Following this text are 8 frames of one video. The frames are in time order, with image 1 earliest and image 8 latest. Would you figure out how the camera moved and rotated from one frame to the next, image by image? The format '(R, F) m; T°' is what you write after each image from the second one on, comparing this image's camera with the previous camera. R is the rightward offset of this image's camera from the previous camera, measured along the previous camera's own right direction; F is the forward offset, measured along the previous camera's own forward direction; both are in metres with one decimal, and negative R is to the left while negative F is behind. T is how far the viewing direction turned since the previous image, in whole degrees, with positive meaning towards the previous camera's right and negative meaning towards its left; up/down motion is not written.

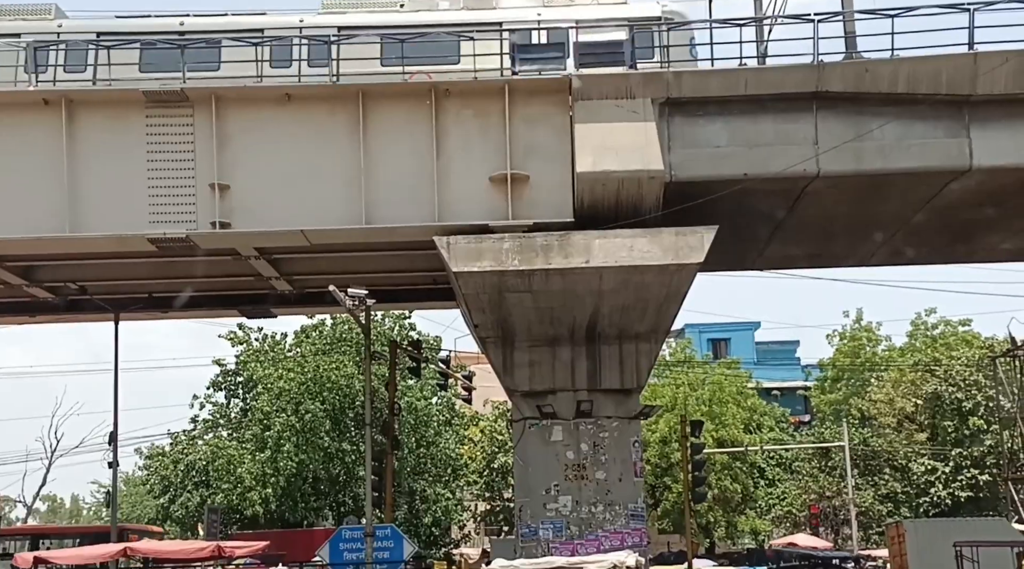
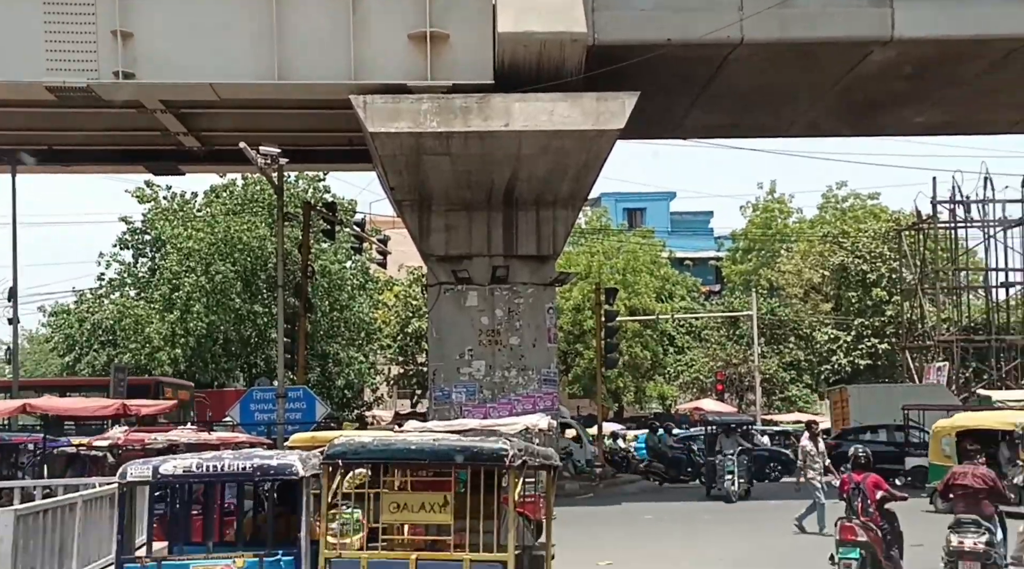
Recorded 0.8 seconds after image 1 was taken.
(0.0, +0.2) m; +4°
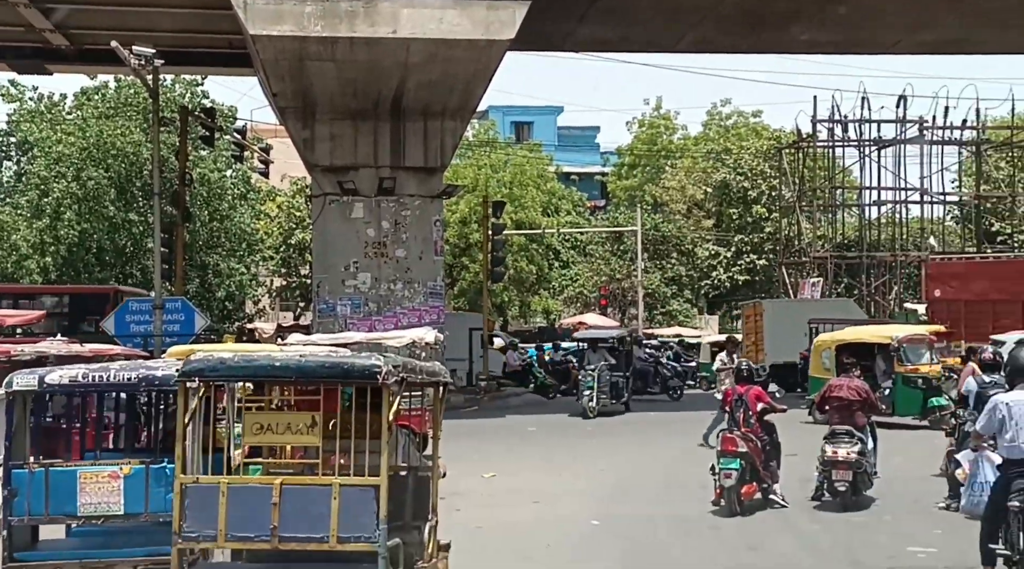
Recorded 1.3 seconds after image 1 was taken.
(0.0, +0.2) m; +5°
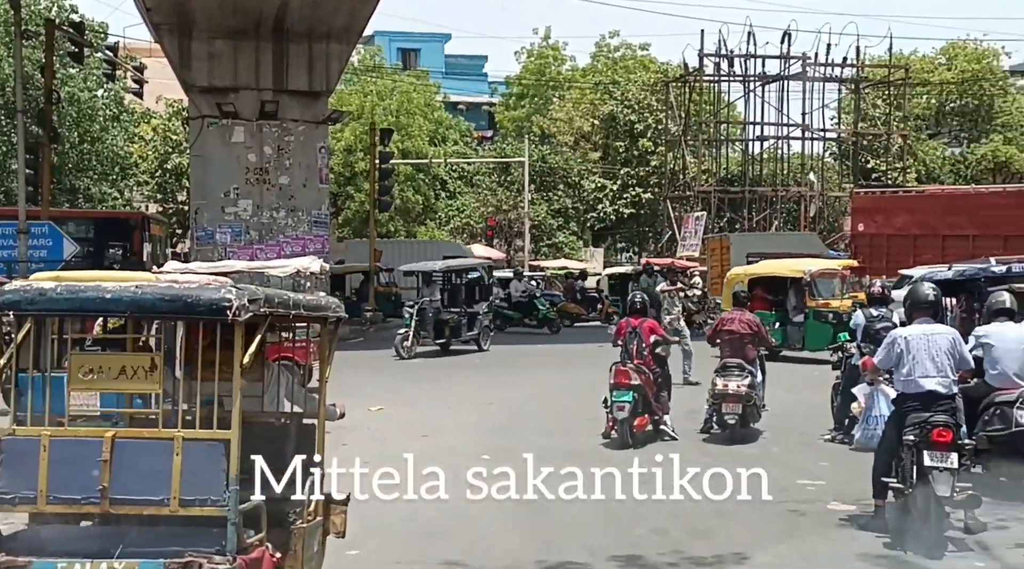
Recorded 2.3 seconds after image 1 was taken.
(0.0, +0.4) m; +6°
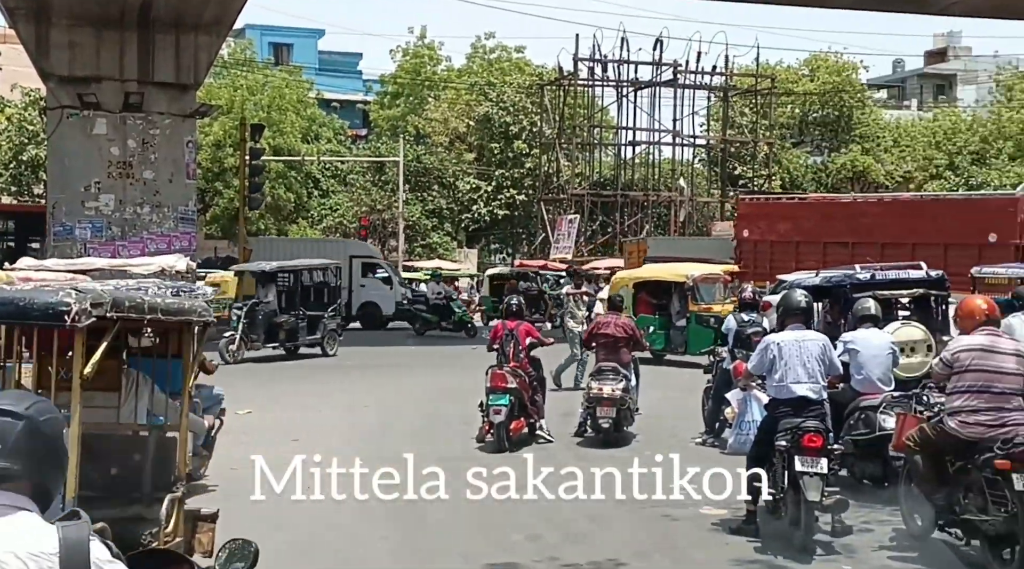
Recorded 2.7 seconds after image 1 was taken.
(0.0, +0.2) m; +6°
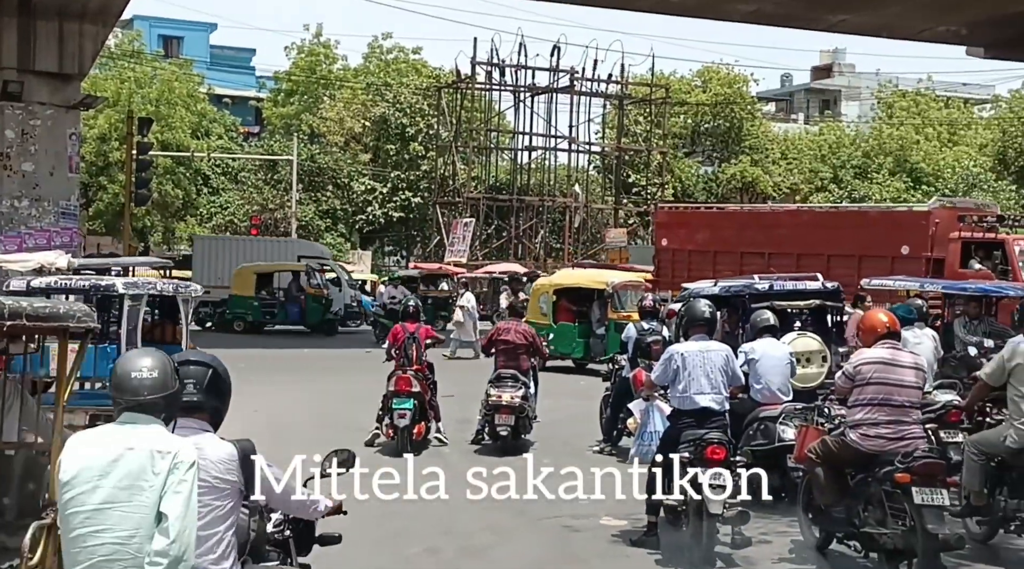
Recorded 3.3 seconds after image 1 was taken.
(-0.1, +0.2) m; +5°
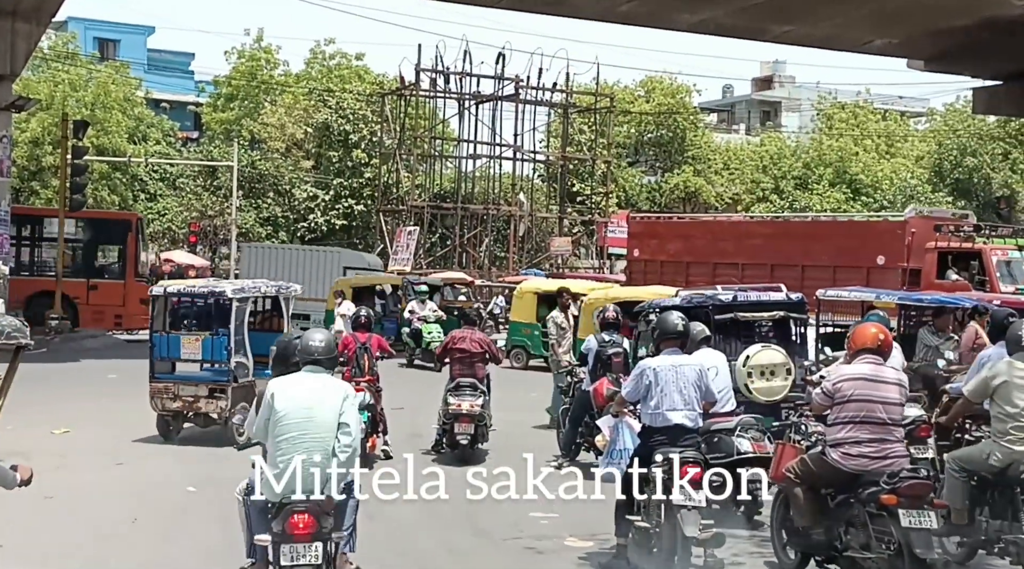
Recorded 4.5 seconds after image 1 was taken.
(-0.1, +0.4) m; +3°
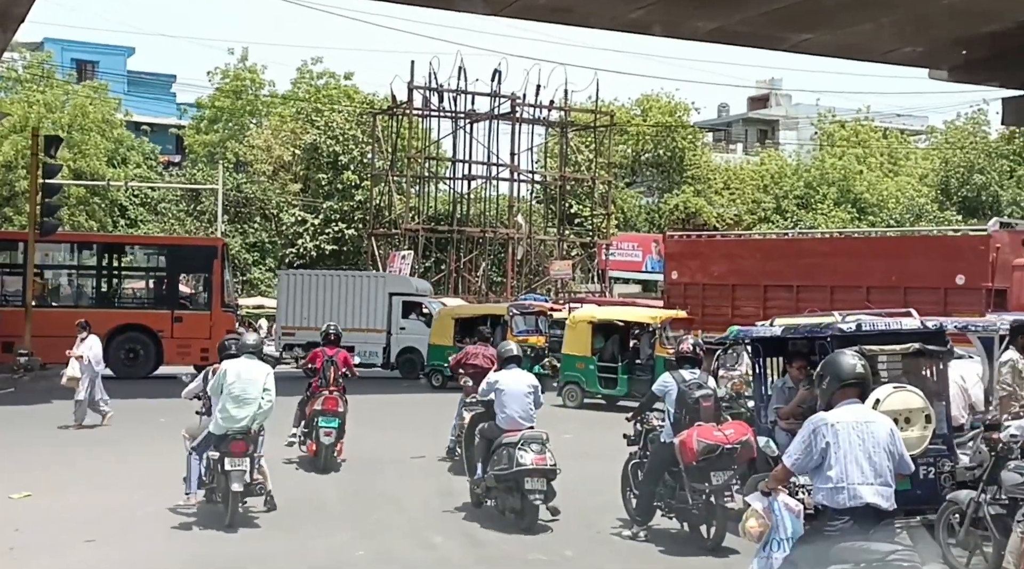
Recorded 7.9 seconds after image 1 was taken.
(-0.6, +2.2) m; +1°
